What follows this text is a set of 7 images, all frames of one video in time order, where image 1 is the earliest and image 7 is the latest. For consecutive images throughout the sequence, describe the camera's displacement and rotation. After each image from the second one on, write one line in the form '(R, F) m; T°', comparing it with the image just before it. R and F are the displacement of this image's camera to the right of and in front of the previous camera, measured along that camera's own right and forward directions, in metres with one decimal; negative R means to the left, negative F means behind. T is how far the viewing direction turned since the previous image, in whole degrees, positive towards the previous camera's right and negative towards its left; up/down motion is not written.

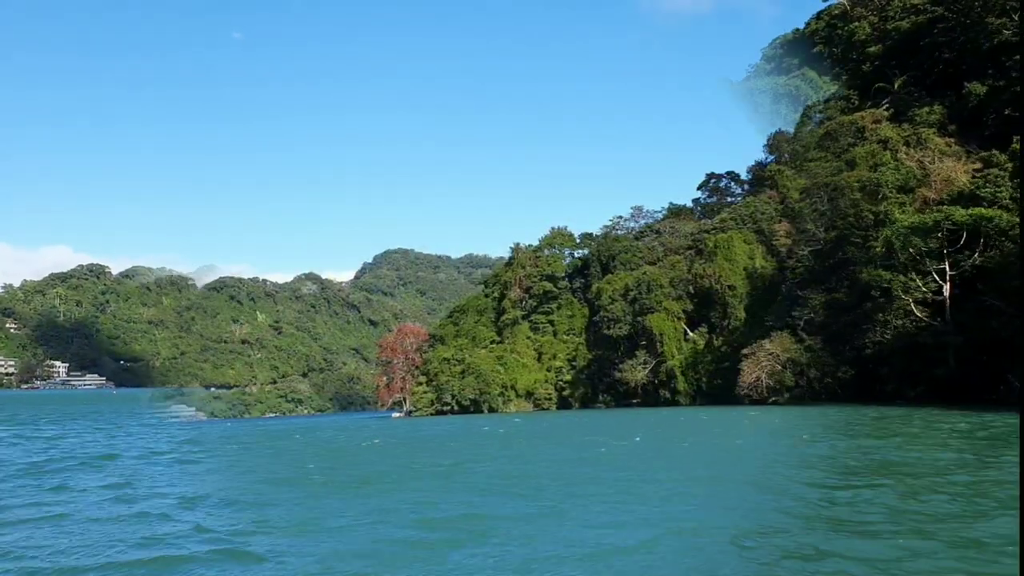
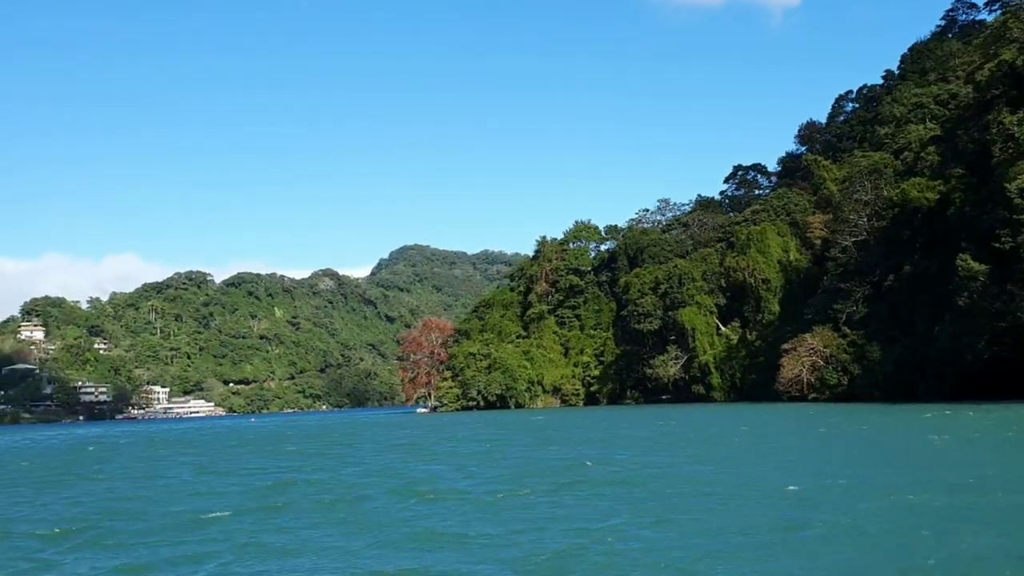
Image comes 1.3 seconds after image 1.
(-0.8, +1.2) m; -1°
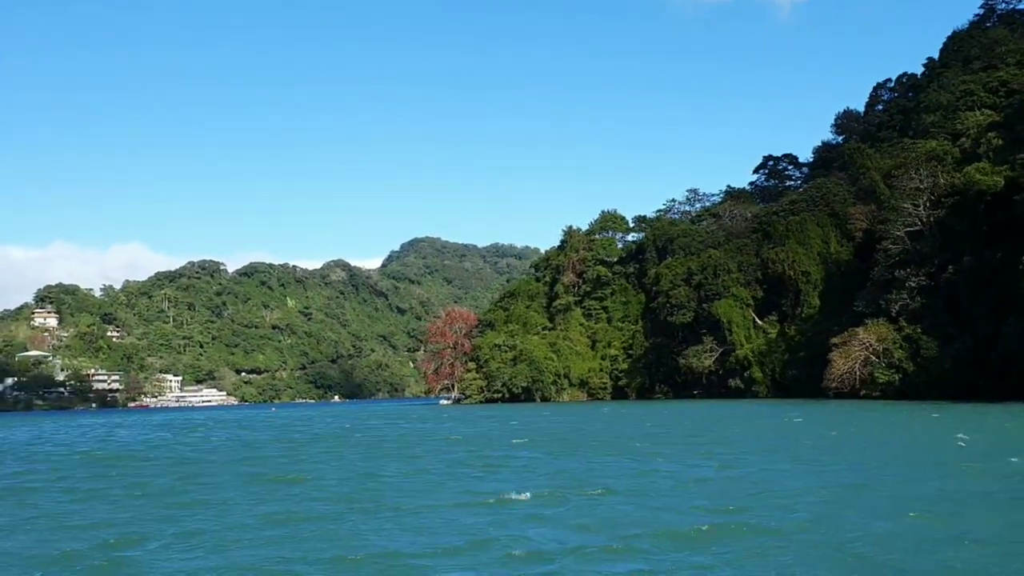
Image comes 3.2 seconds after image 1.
(-1.1, +2.0) m; -1°
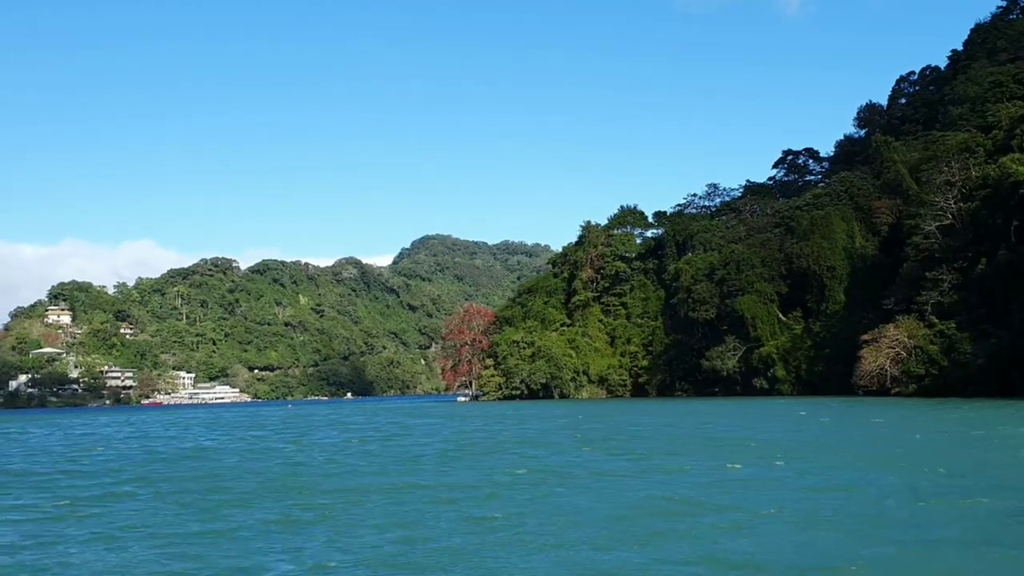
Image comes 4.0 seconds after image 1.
(-0.5, +0.8) m; -1°
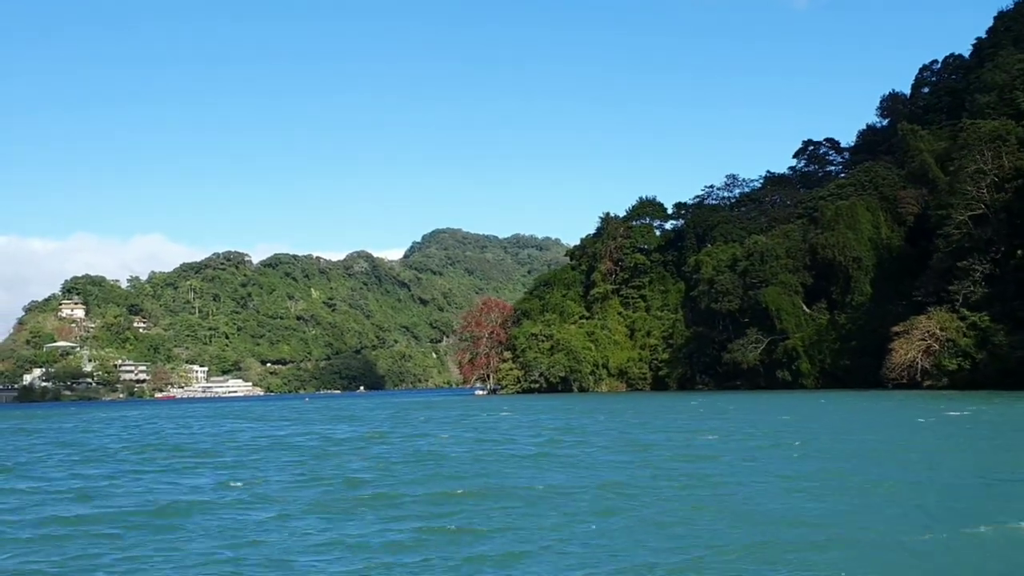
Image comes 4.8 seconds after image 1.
(-0.5, +0.7) m; -1°
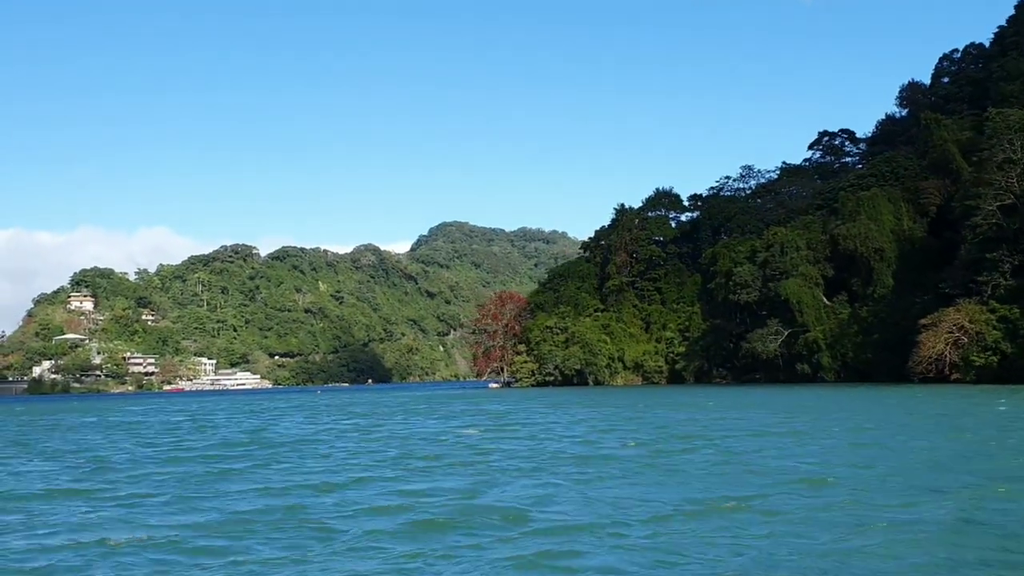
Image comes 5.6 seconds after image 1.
(-0.5, +0.7) m; 0°
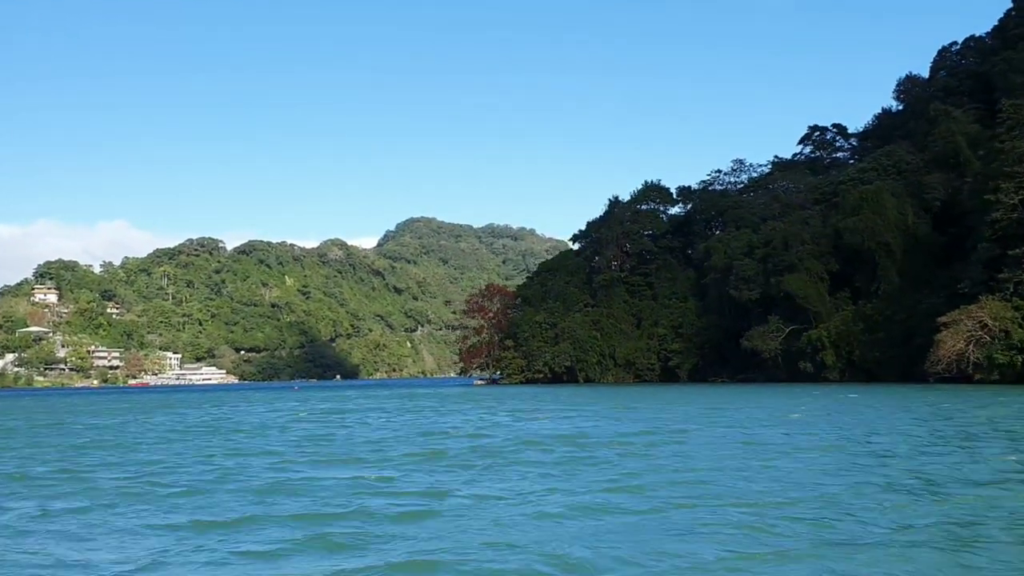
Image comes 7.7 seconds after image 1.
(-1.4, +2.3) m; +2°
